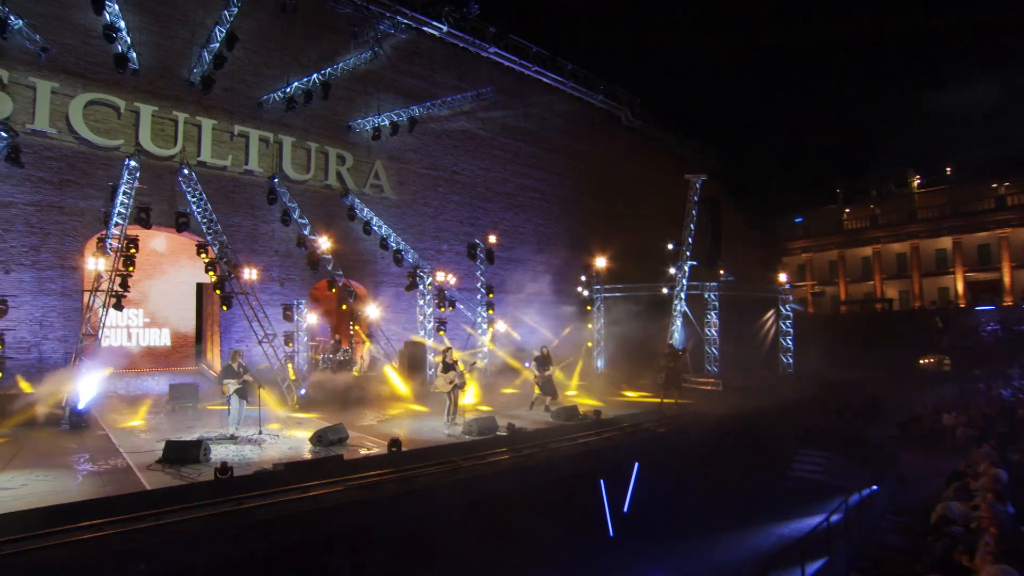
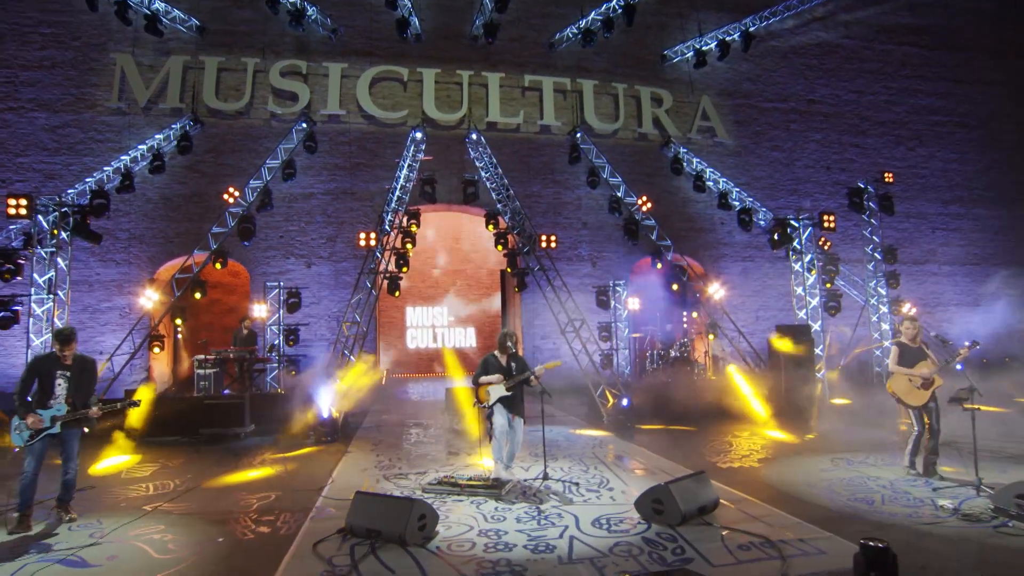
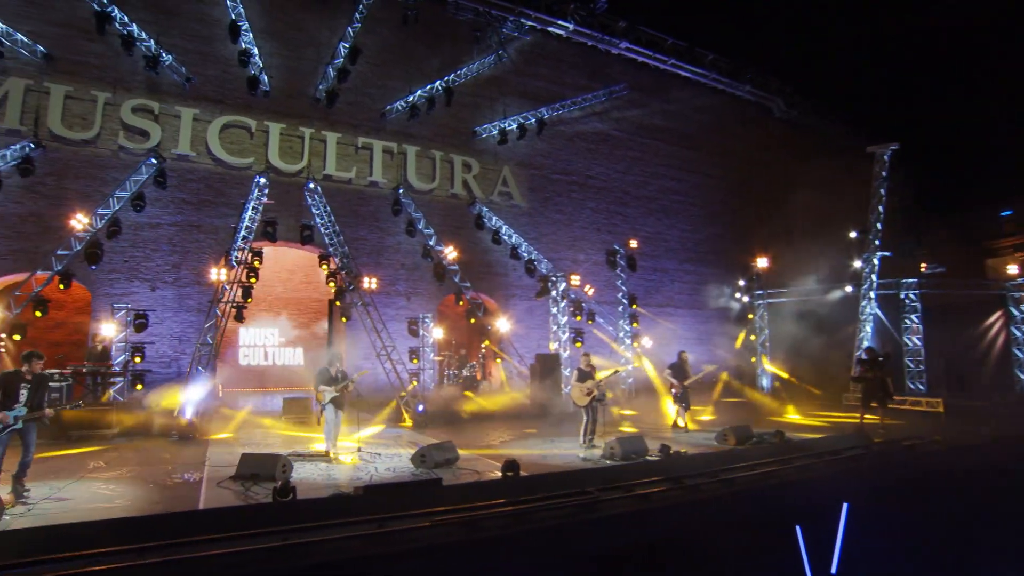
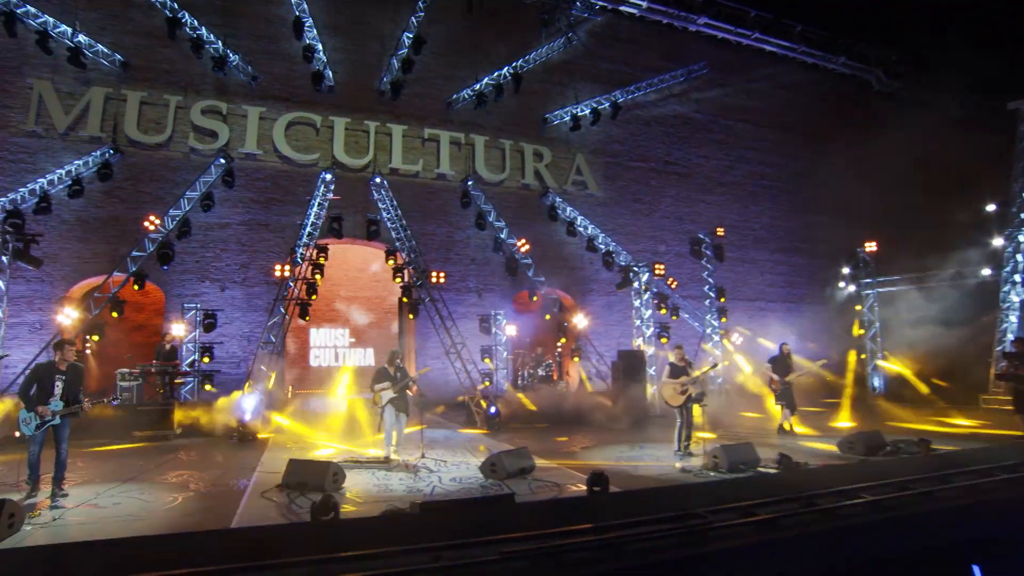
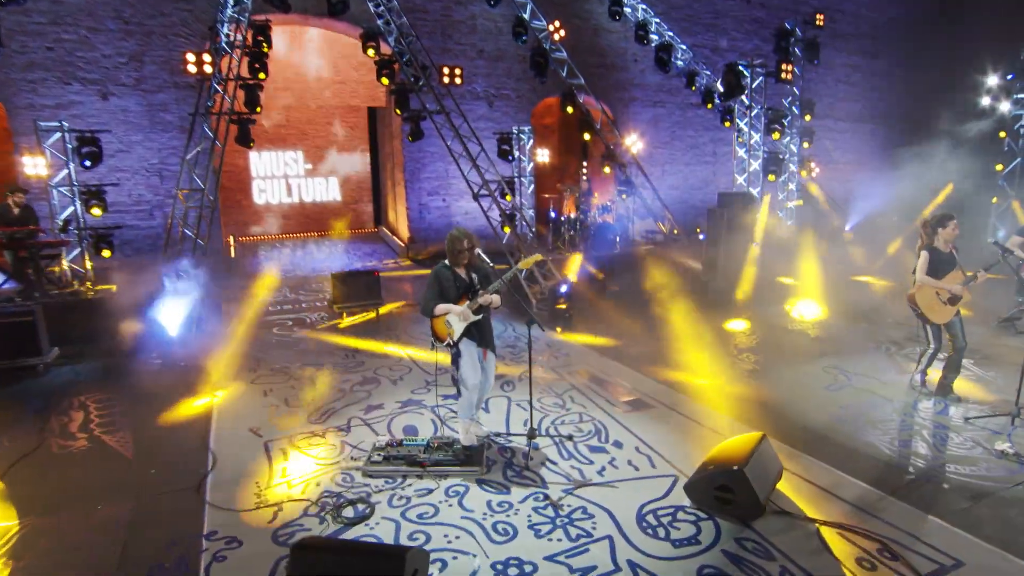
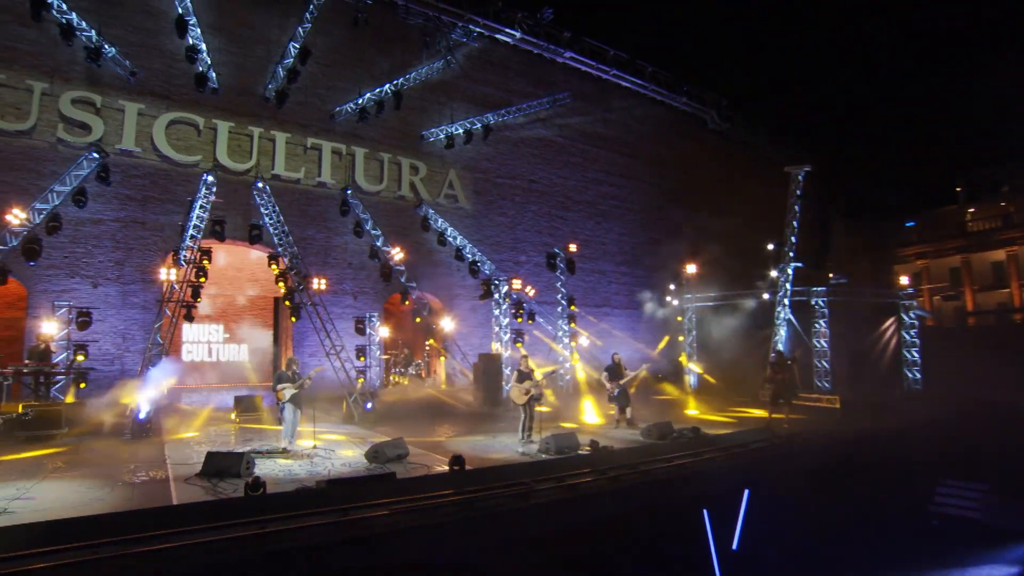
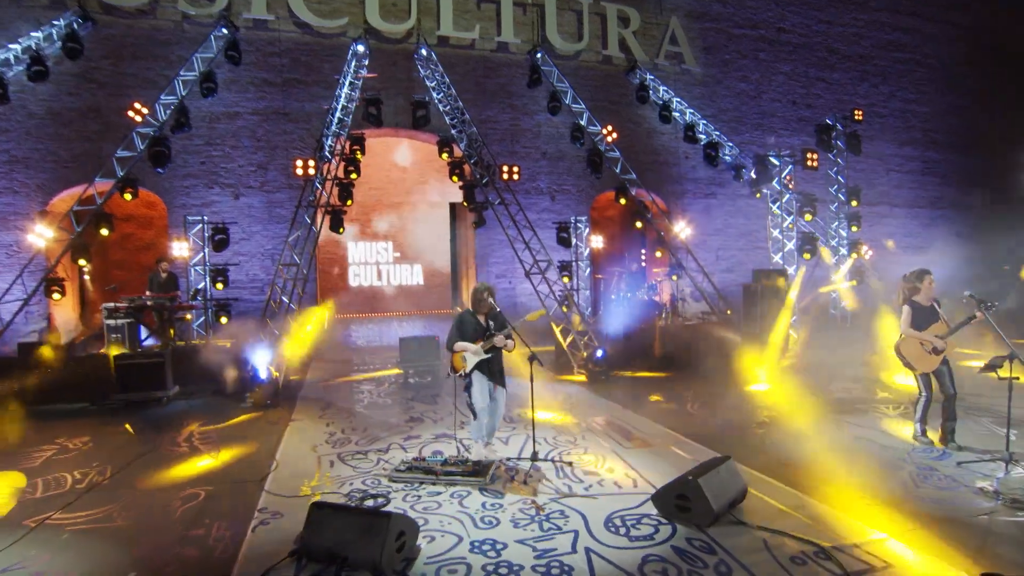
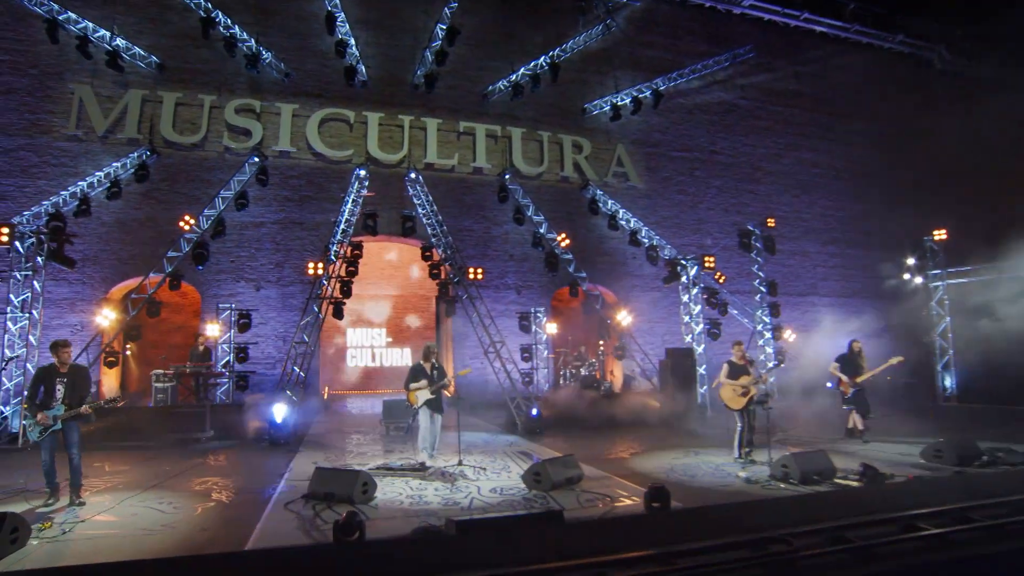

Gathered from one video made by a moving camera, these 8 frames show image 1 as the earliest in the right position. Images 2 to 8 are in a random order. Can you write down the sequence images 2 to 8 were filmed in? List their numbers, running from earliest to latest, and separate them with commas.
6, 3, 4, 8, 2, 7, 5
